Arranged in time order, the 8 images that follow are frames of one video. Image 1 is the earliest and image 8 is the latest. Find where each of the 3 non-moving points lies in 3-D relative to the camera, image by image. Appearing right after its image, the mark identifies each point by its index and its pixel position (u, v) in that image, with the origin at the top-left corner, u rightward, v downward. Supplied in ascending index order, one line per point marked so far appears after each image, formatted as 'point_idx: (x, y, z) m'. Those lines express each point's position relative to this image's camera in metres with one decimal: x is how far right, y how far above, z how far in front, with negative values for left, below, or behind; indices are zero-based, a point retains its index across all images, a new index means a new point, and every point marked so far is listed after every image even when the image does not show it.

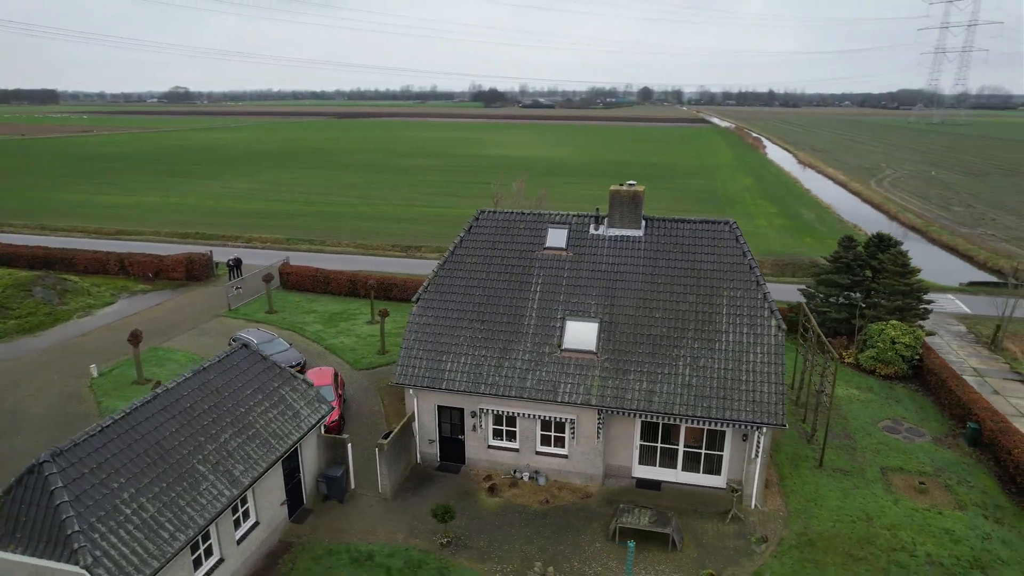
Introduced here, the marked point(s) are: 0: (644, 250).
0: (+4.1, +1.2, +19.8) m
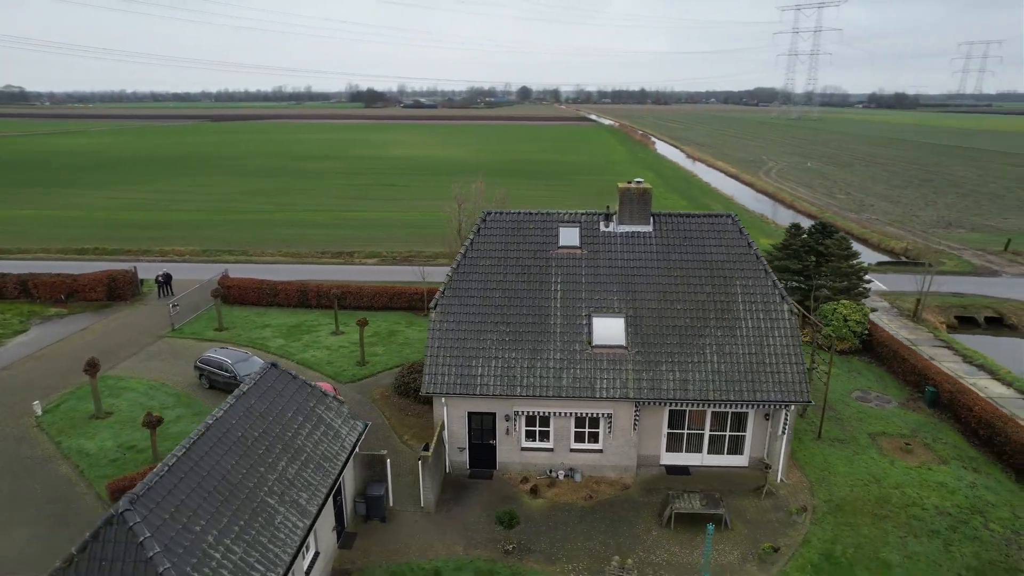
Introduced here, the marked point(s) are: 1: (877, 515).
0: (+4.6, +1.4, +20.5) m
1: (+10.1, -6.2, +17.8) m
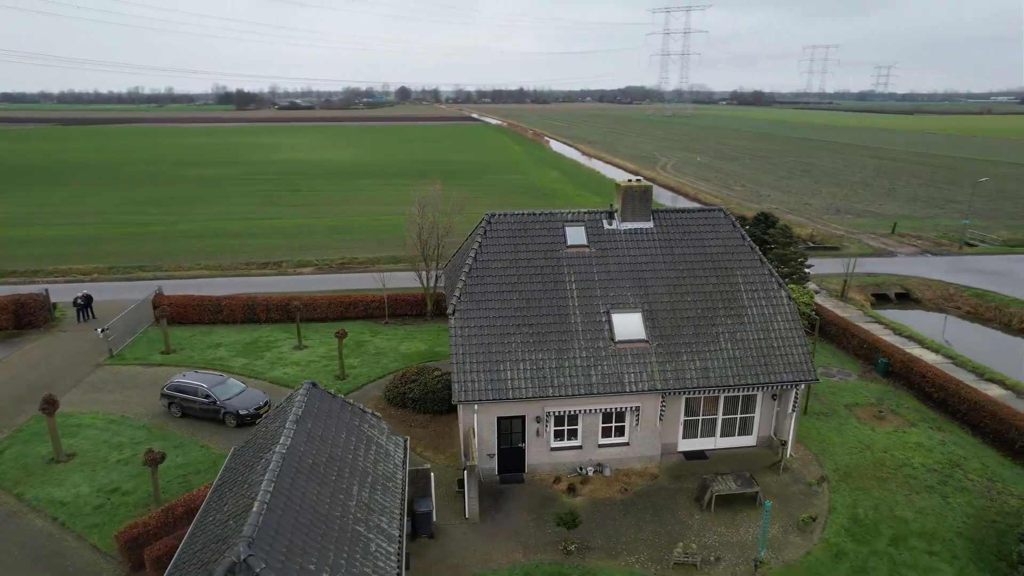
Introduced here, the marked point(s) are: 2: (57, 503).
0: (+4.8, +1.6, +21.2) m
1: (+11.1, -5.7, +19.5) m
2: (-13.0, -6.1, +18.4) m
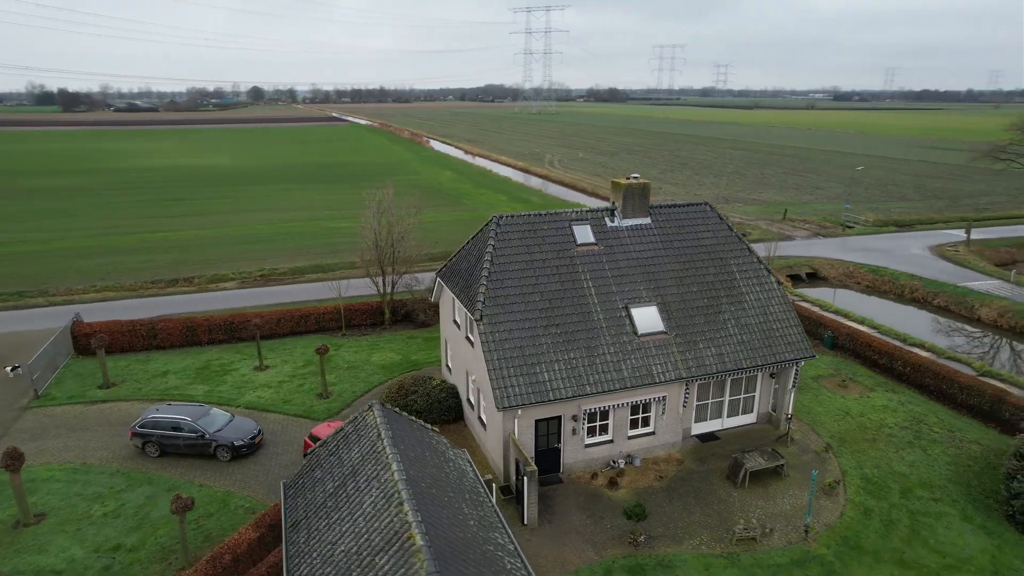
0: (+5.0, +1.8, +22.0) m
1: (+11.9, -5.0, +21.7) m
2: (-11.4, -7.0, +15.9) m
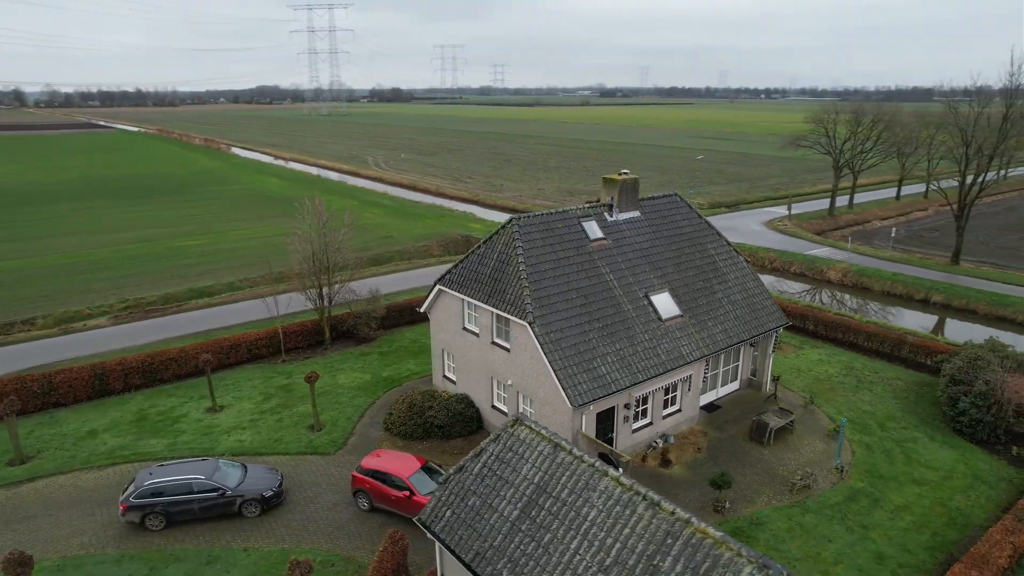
0: (+5.0, +2.3, +23.5) m
1: (+12.4, -3.9, +25.4) m
2: (-7.9, -8.0, +12.8) m
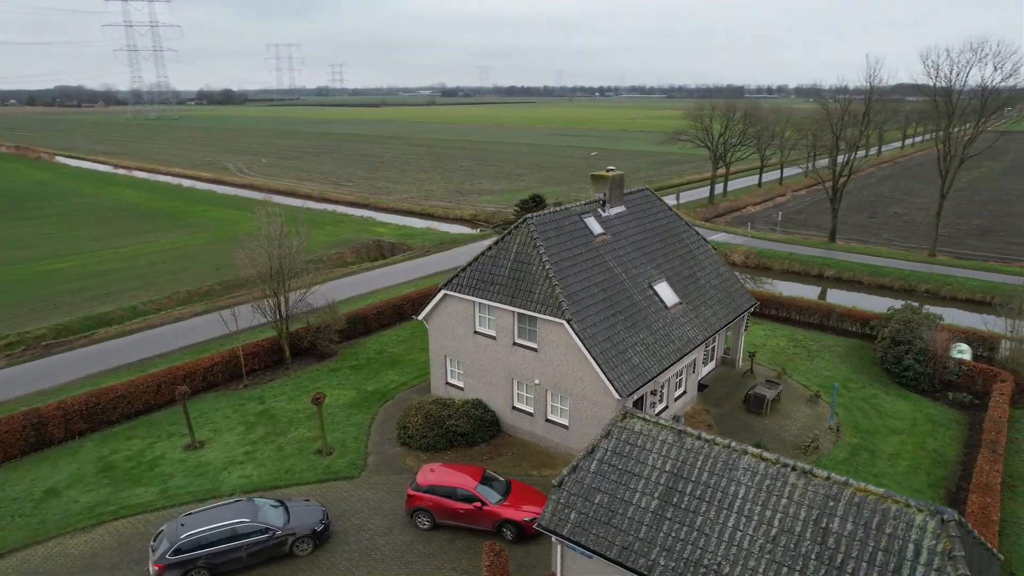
0: (+4.7, +2.6, +24.6) m
1: (+11.8, -3.0, +28.0) m
2: (-4.7, -8.4, +11.3) m
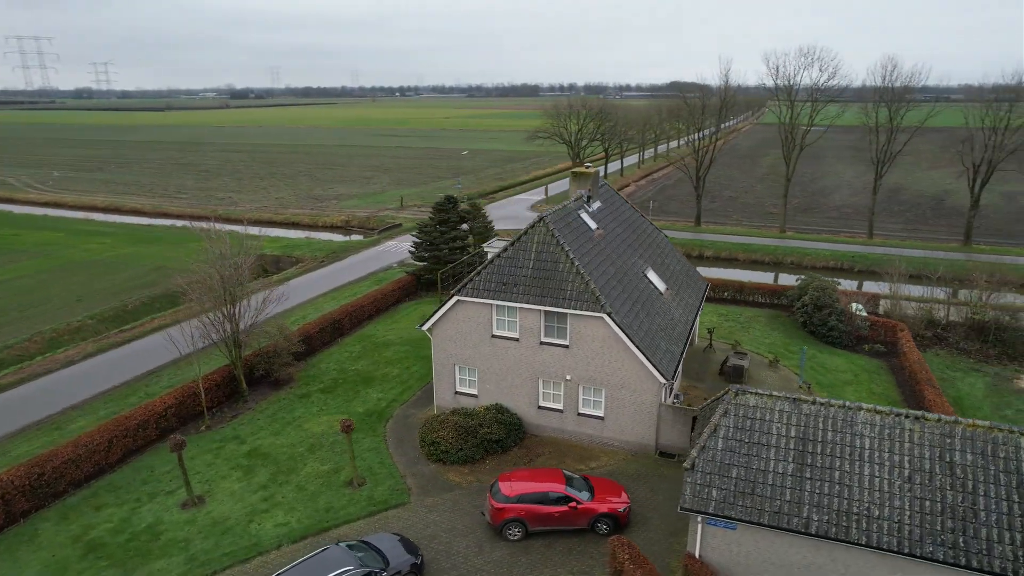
0: (+3.9, +3.0, +25.7) m
1: (+10.3, -2.1, +31.1) m
2: (-0.4, -8.7, +10.5) m
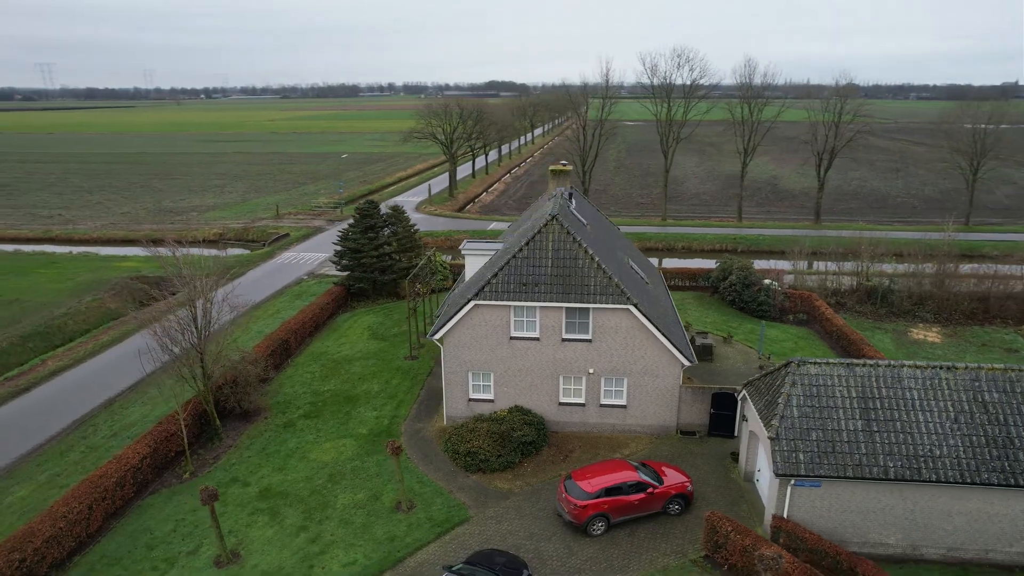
0: (+3.0, +3.2, +26.4) m
1: (+8.1, -1.4, +33.3) m
2: (+3.5, -8.6, +10.7) m
